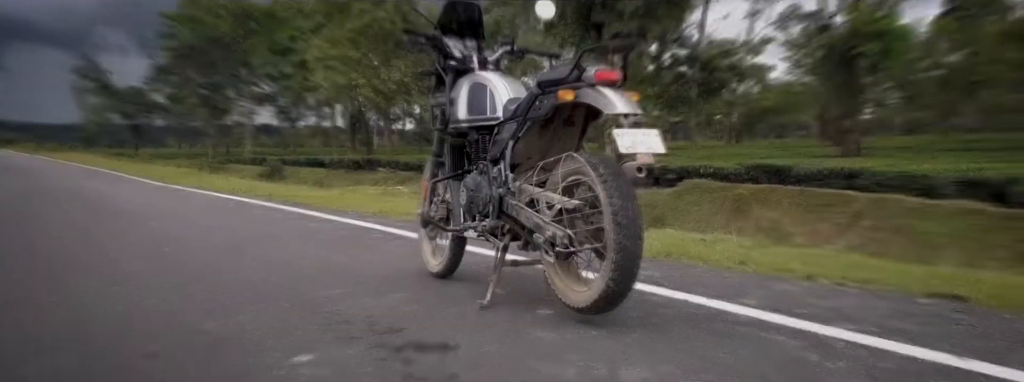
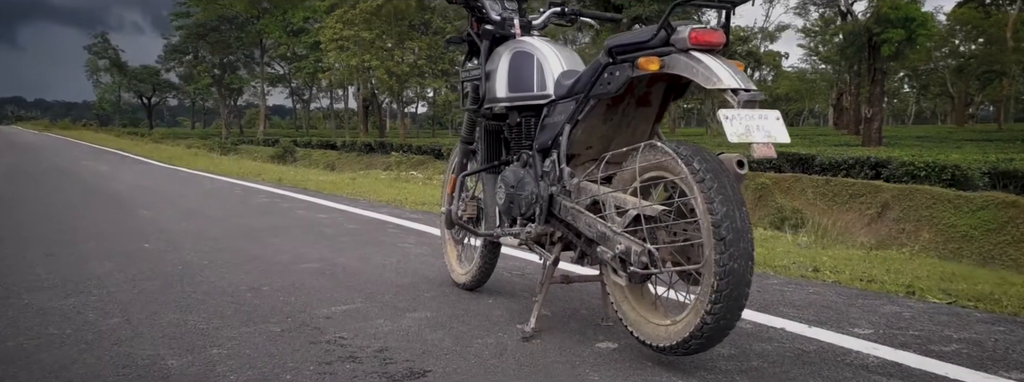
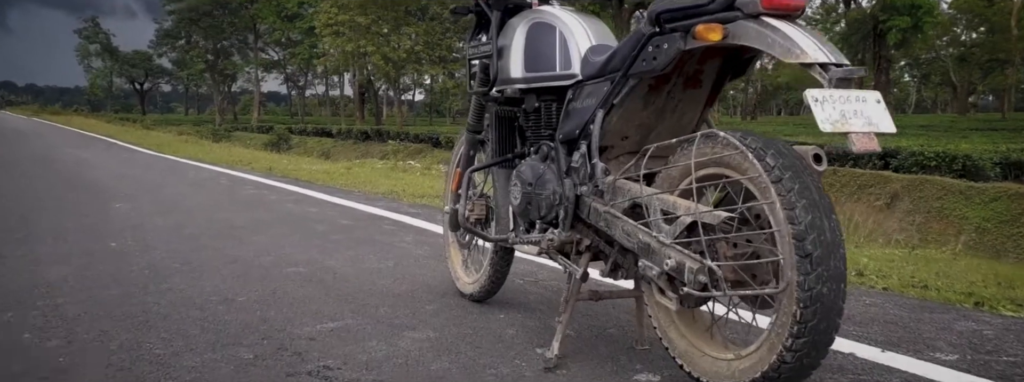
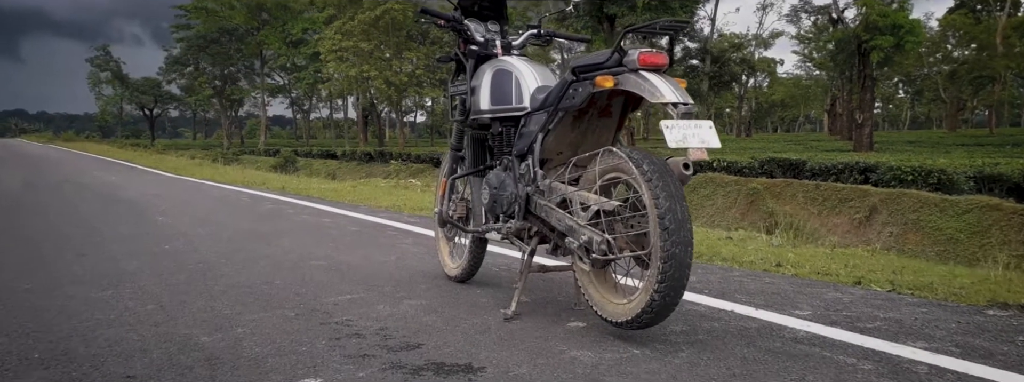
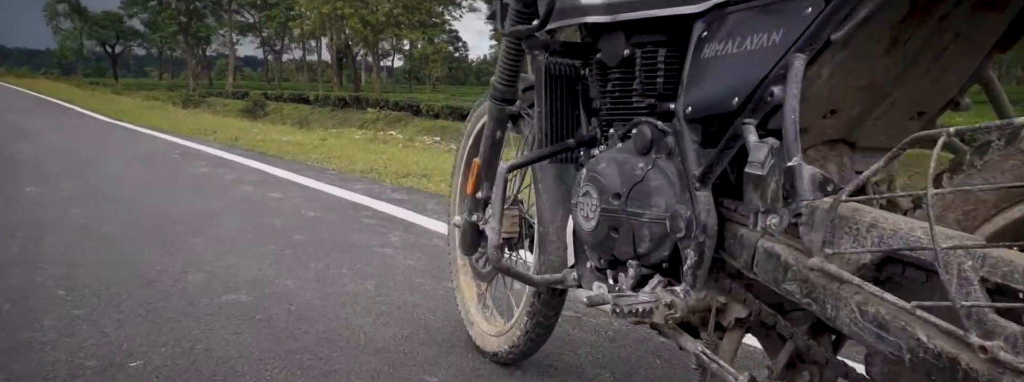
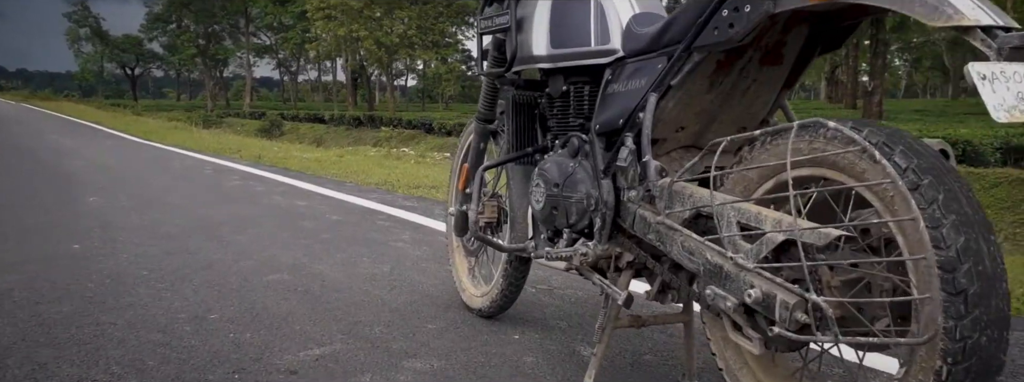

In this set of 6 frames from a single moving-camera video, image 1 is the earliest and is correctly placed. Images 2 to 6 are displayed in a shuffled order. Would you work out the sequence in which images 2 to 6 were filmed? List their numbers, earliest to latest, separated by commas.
4, 2, 3, 6, 5
